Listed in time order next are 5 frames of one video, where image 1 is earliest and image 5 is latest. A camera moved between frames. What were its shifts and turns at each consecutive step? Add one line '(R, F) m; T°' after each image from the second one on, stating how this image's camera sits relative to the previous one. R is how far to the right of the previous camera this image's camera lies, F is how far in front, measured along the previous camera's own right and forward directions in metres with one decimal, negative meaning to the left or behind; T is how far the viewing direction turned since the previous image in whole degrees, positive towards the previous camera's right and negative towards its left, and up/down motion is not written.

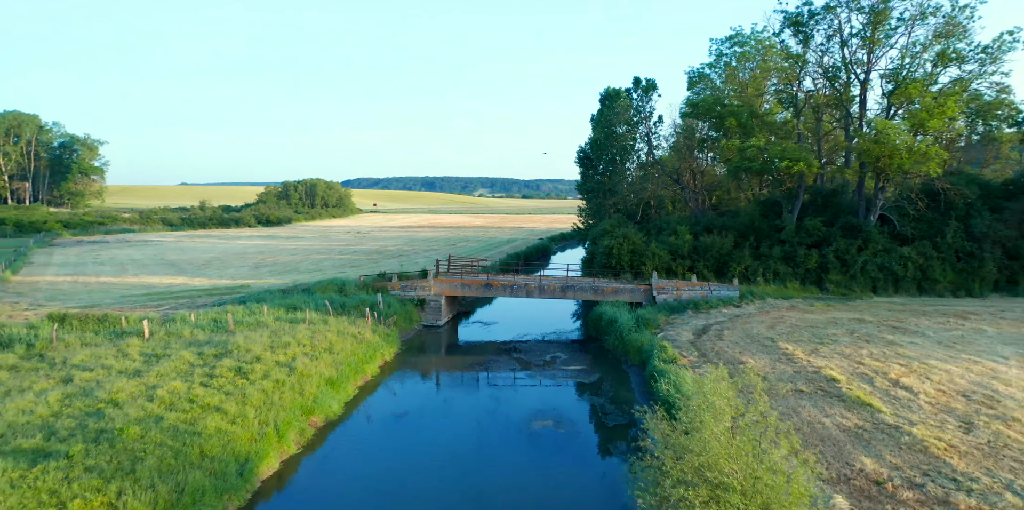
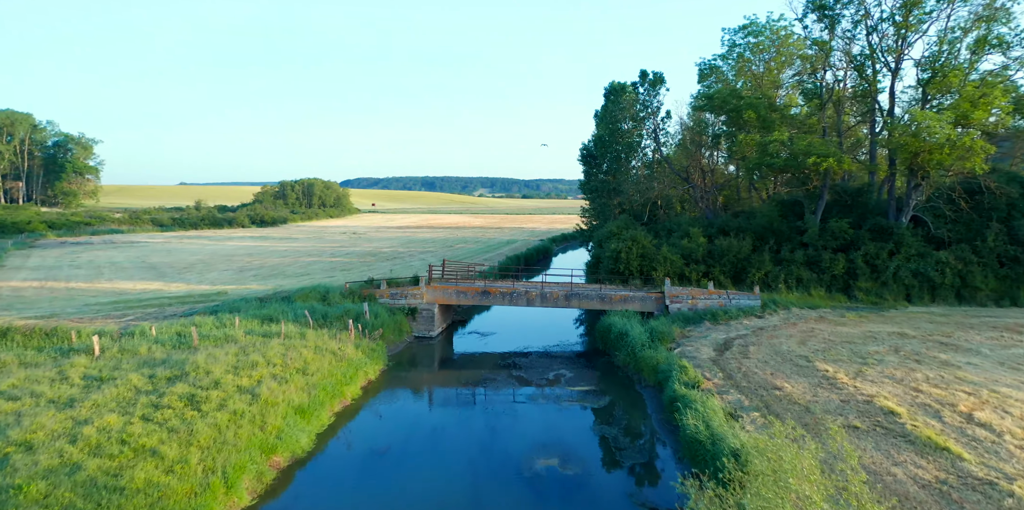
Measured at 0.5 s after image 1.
(0.0, +2.3) m; 0°
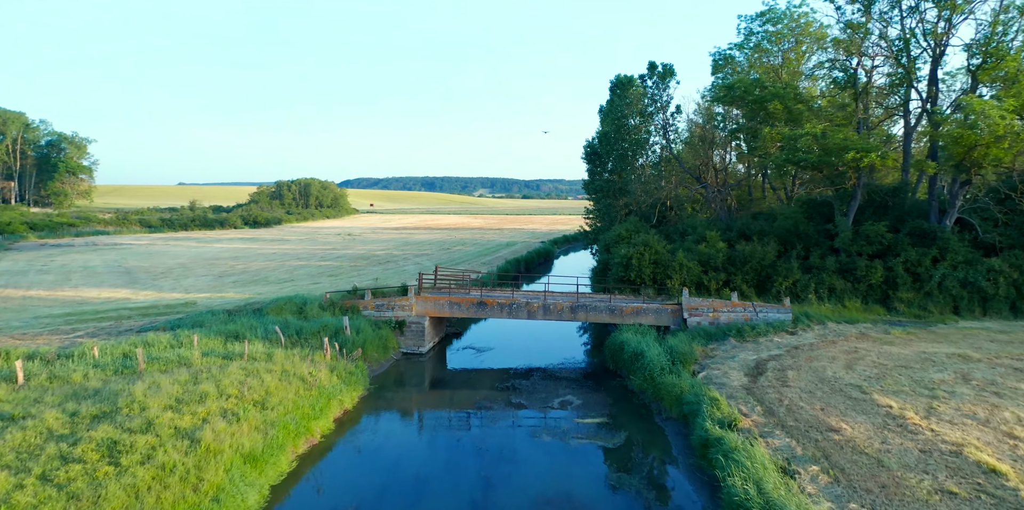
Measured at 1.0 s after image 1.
(0.0, +2.6) m; 0°
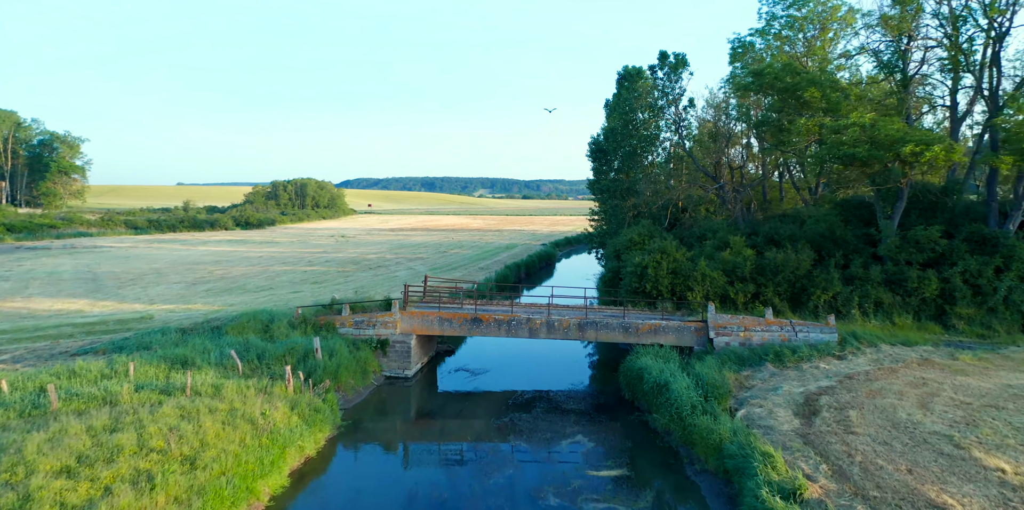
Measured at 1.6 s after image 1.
(0.0, +2.9) m; 0°
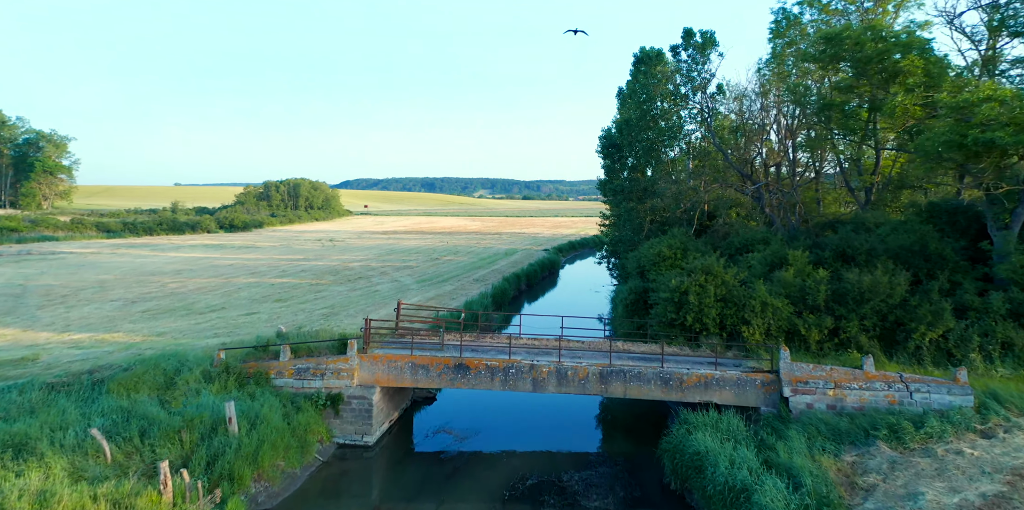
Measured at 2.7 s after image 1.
(+0.1, +5.2) m; 0°
